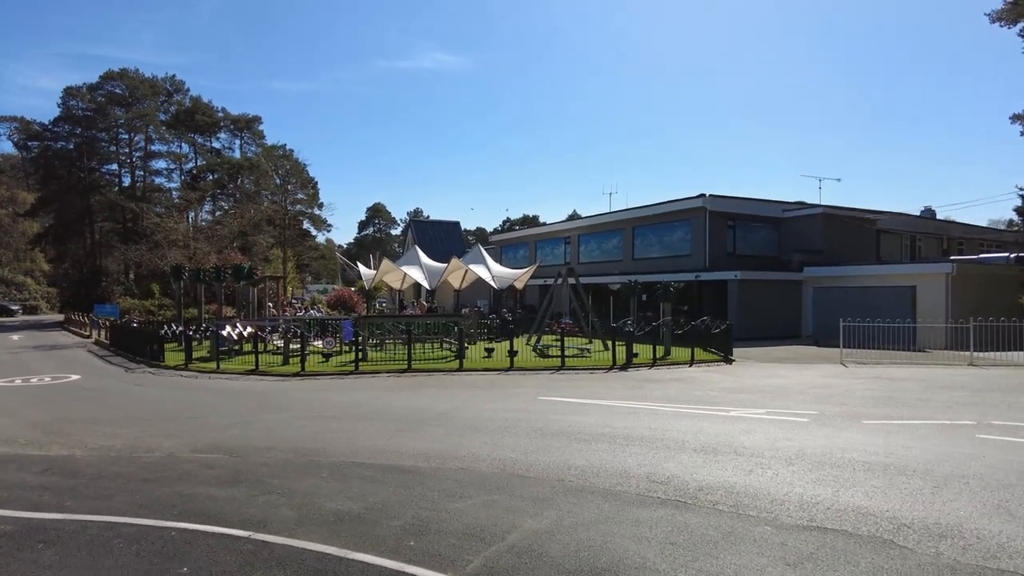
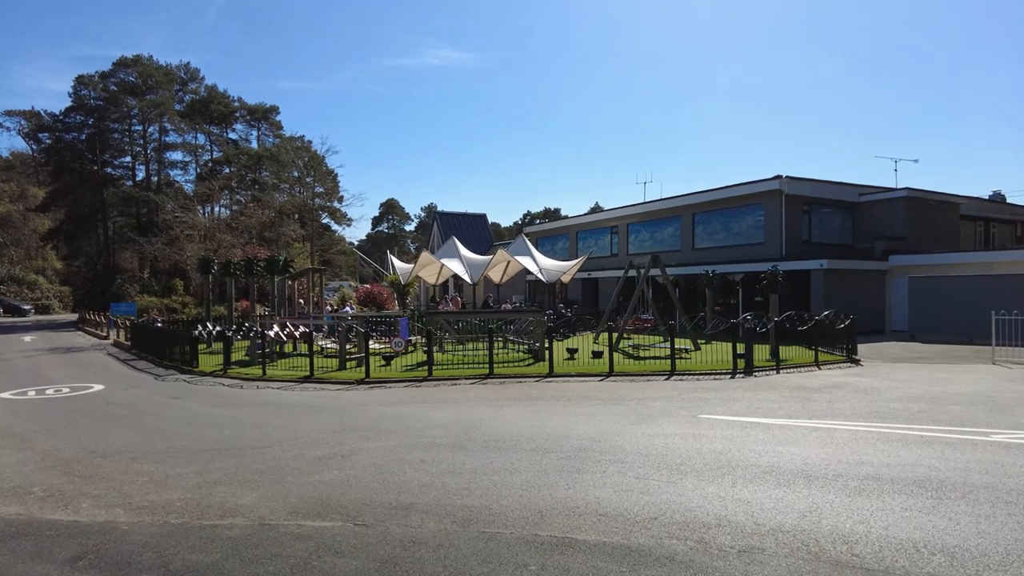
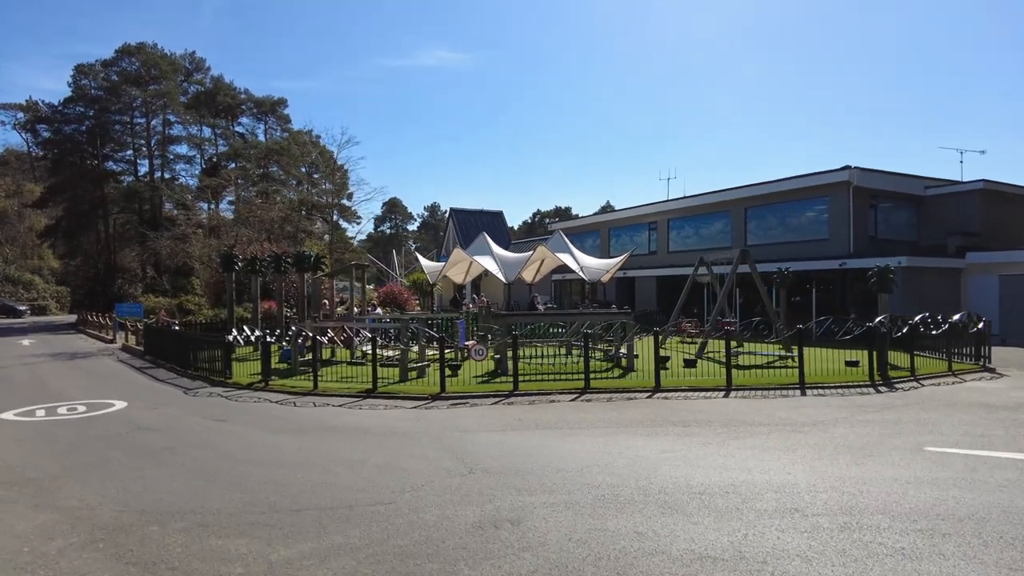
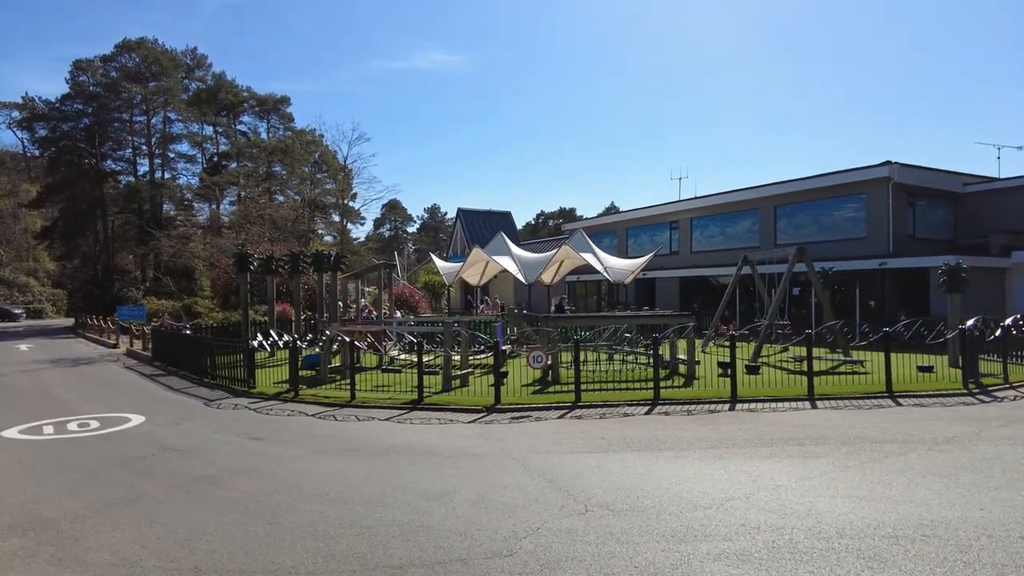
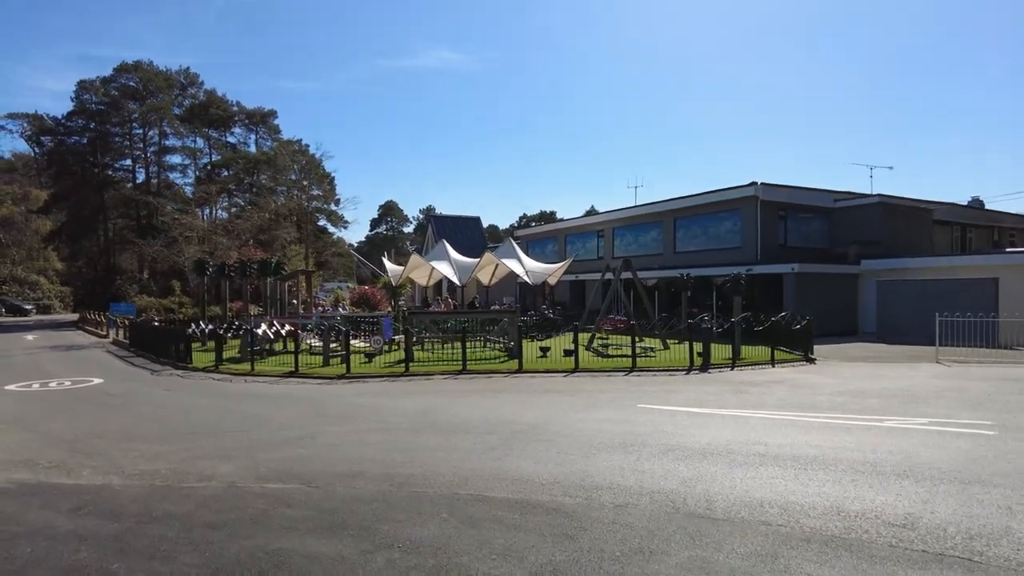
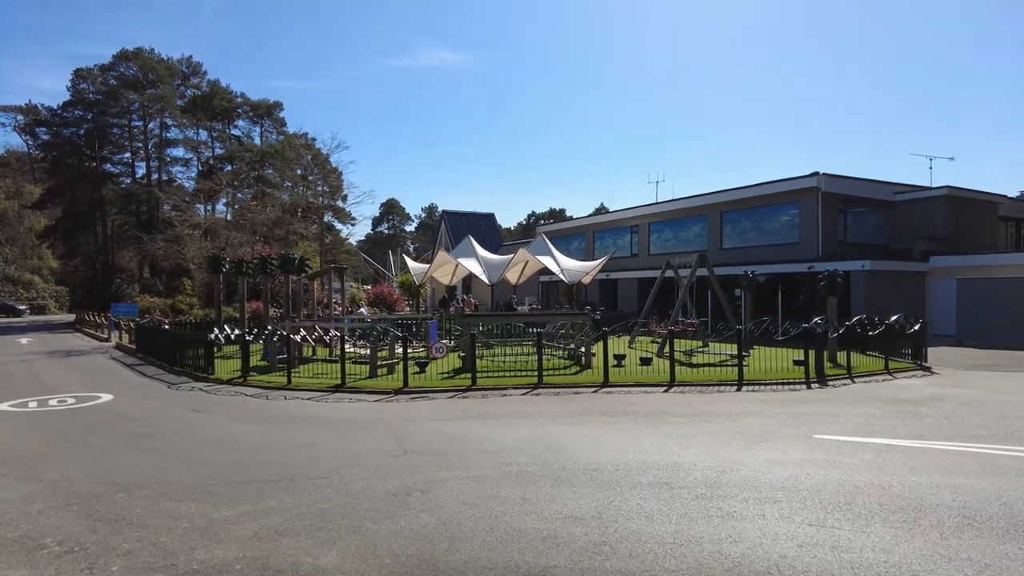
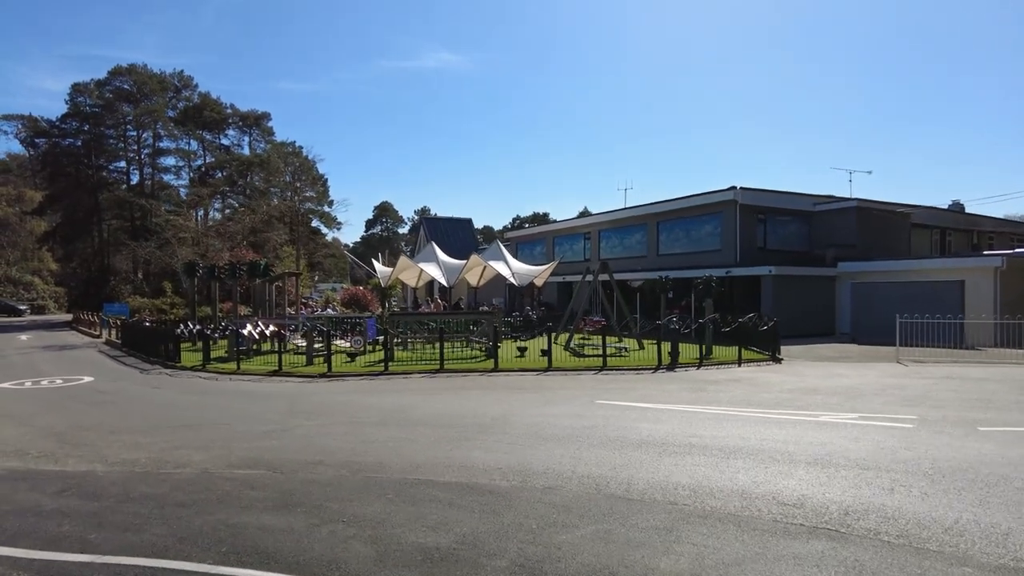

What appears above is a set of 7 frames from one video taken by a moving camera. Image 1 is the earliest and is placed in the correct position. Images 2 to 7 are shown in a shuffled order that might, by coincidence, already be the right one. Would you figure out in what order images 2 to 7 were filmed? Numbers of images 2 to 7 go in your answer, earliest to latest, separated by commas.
7, 5, 2, 6, 3, 4
